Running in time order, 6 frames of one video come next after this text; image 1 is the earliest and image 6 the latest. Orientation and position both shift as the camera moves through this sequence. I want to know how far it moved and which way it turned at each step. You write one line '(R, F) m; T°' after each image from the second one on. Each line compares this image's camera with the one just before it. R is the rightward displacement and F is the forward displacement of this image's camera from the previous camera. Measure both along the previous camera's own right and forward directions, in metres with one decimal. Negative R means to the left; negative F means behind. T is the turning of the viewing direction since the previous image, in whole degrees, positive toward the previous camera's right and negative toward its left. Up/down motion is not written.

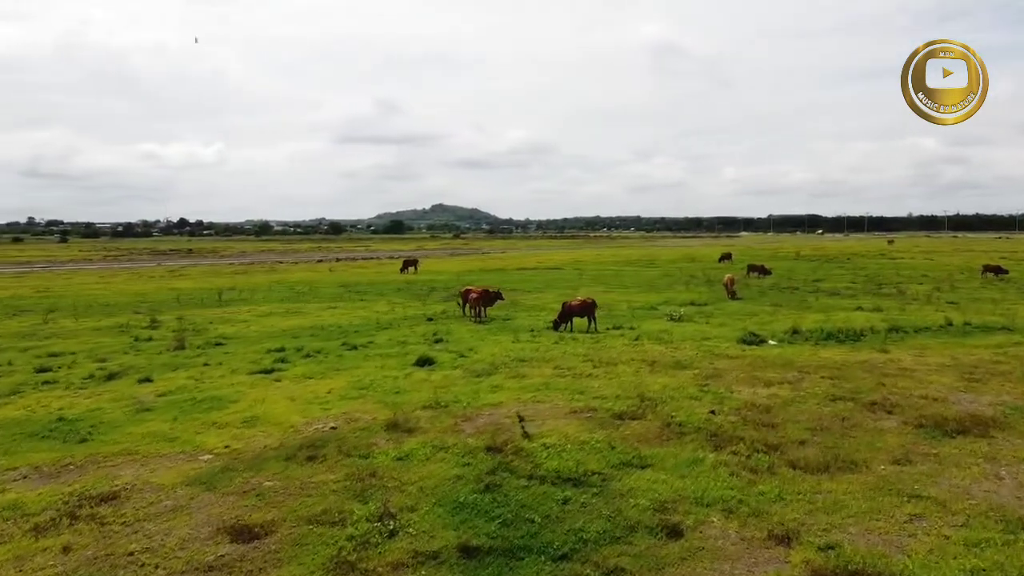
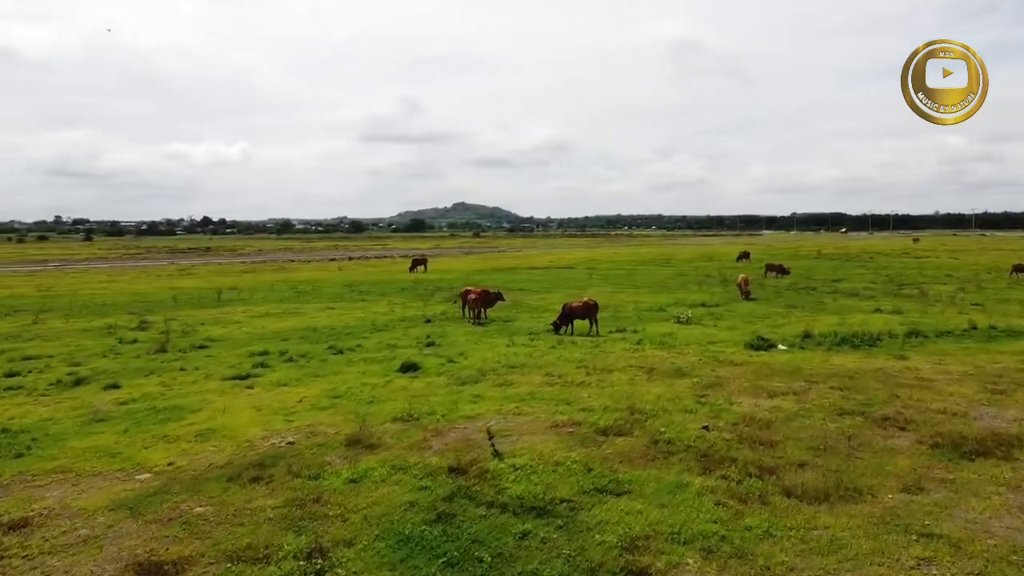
(+0.6, +1.0) m; -1°
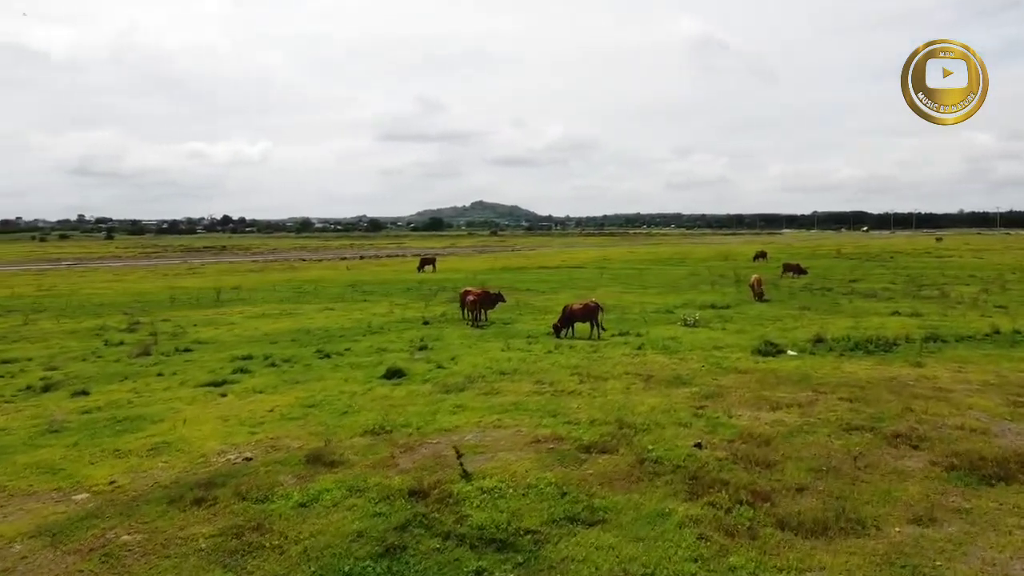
(+0.5, +0.9) m; -1°
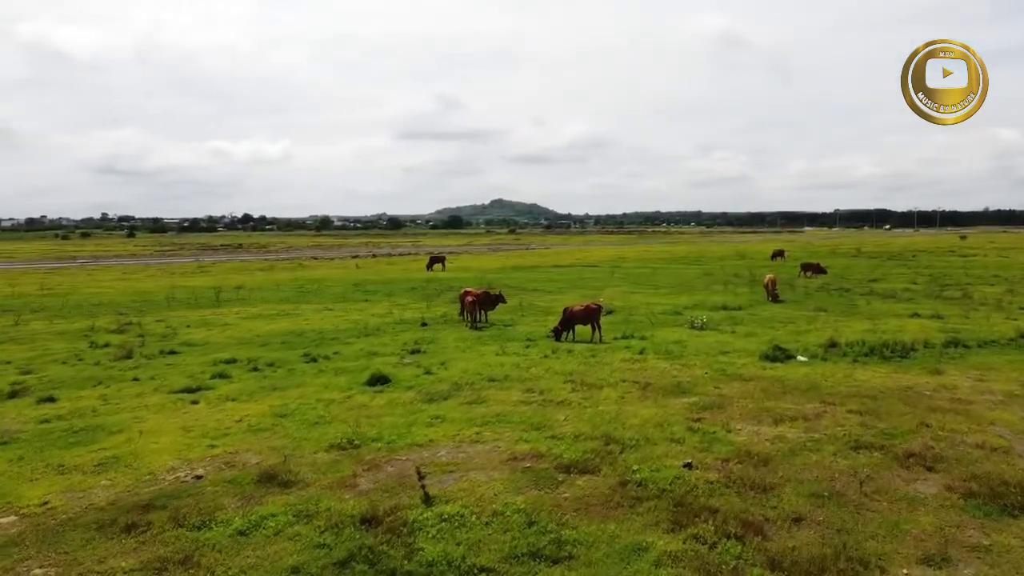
(+0.5, +0.9) m; -1°
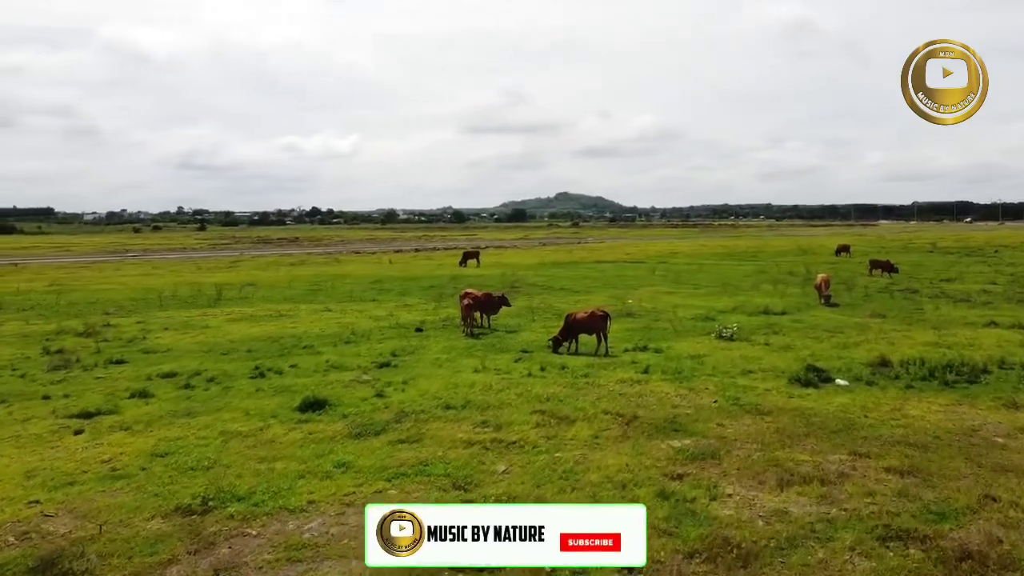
(+1.6, +2.8) m; -5°
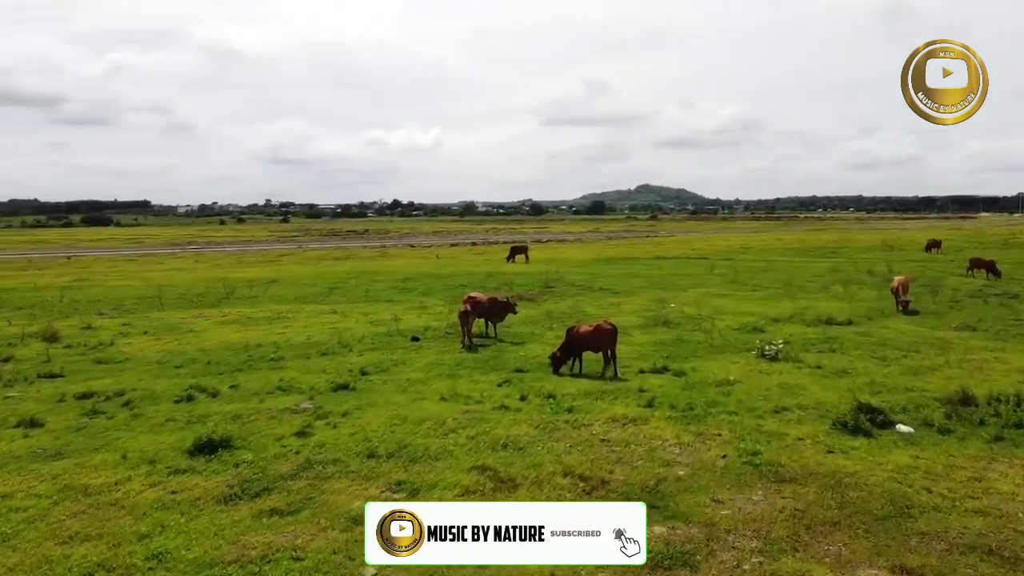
(+1.6, +2.9) m; -6°
